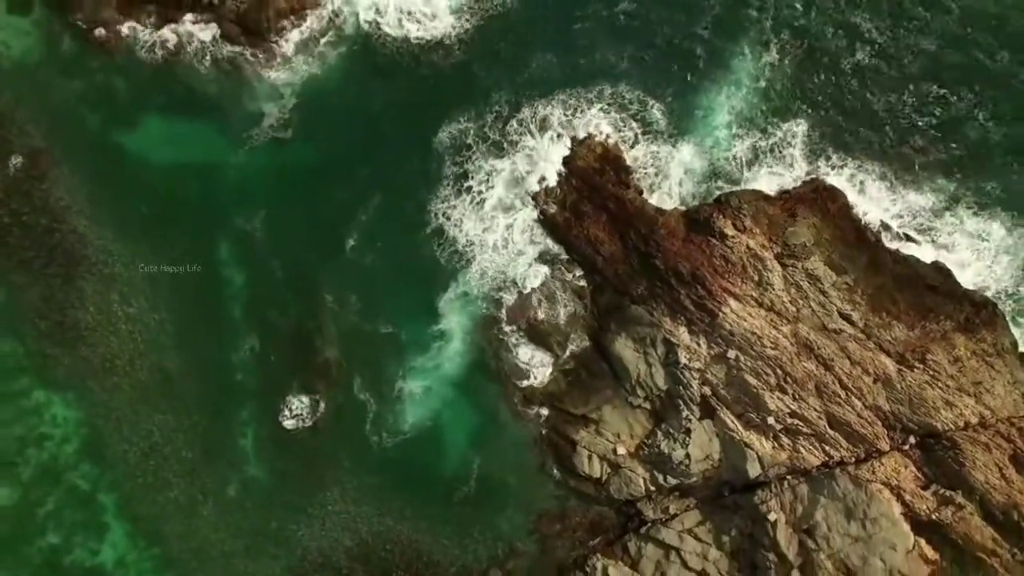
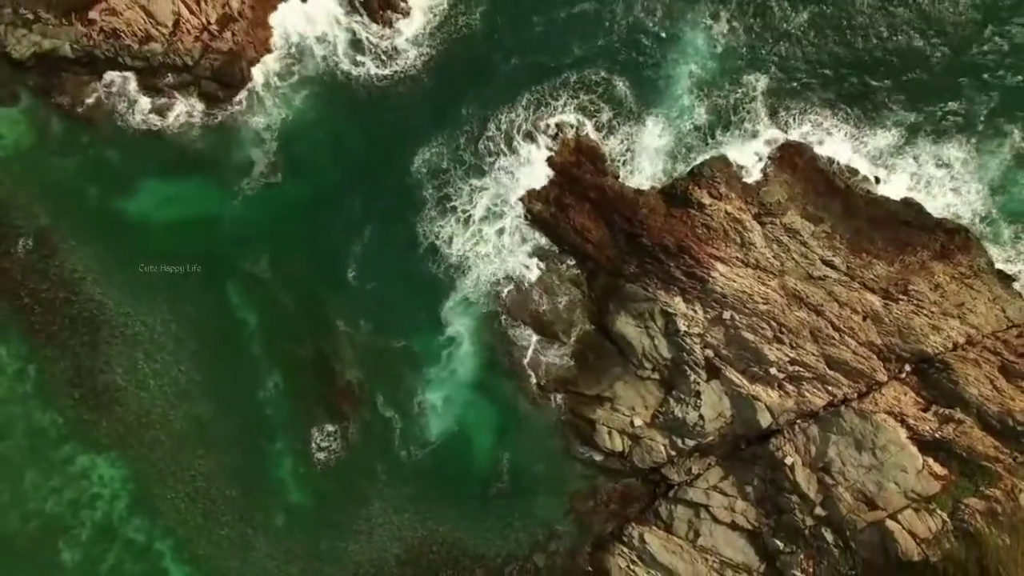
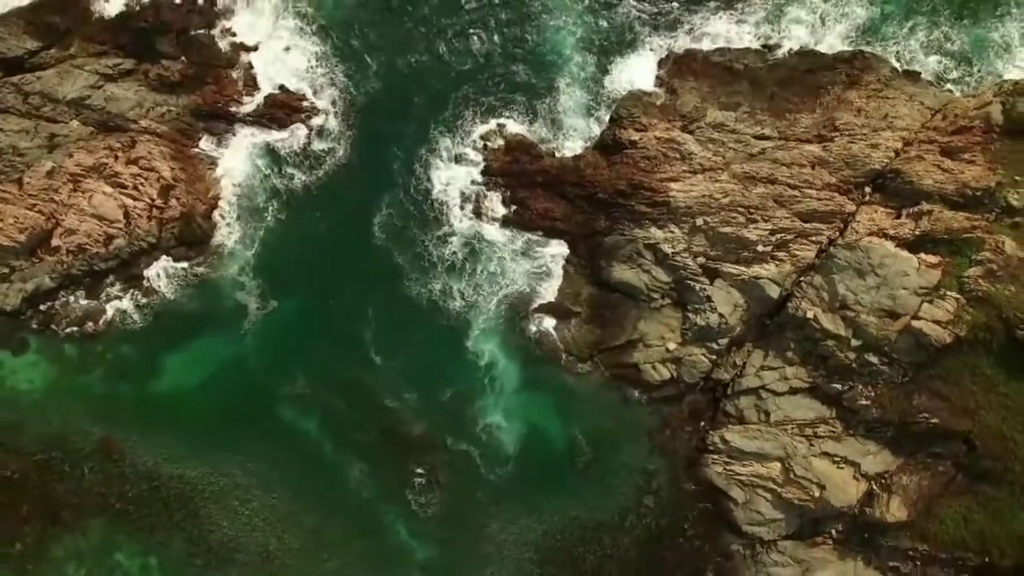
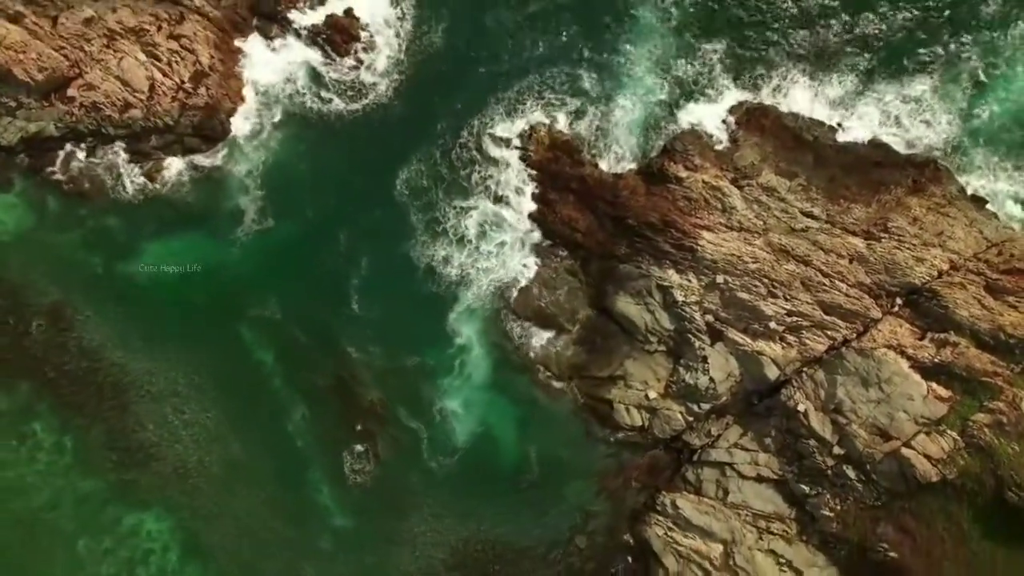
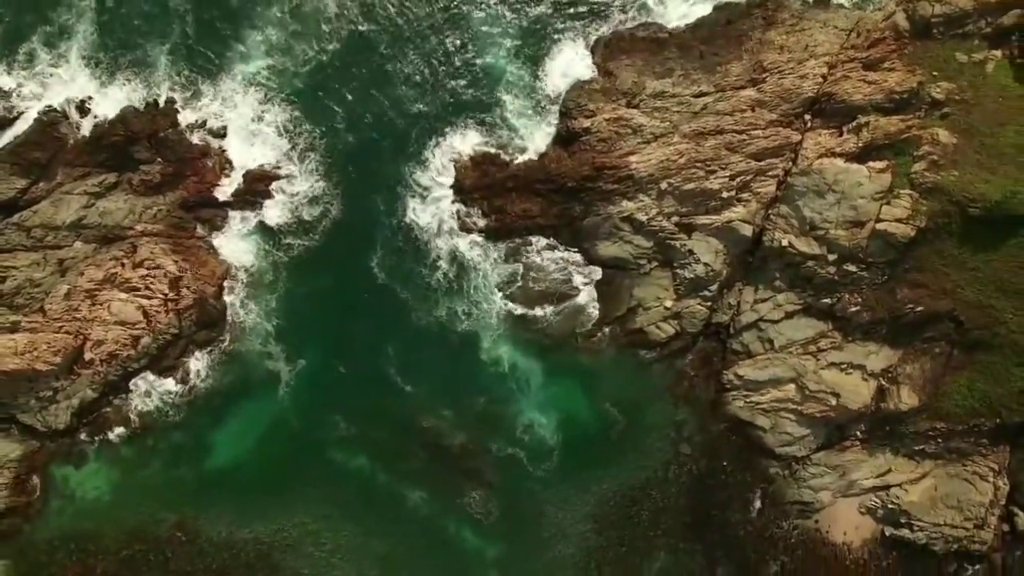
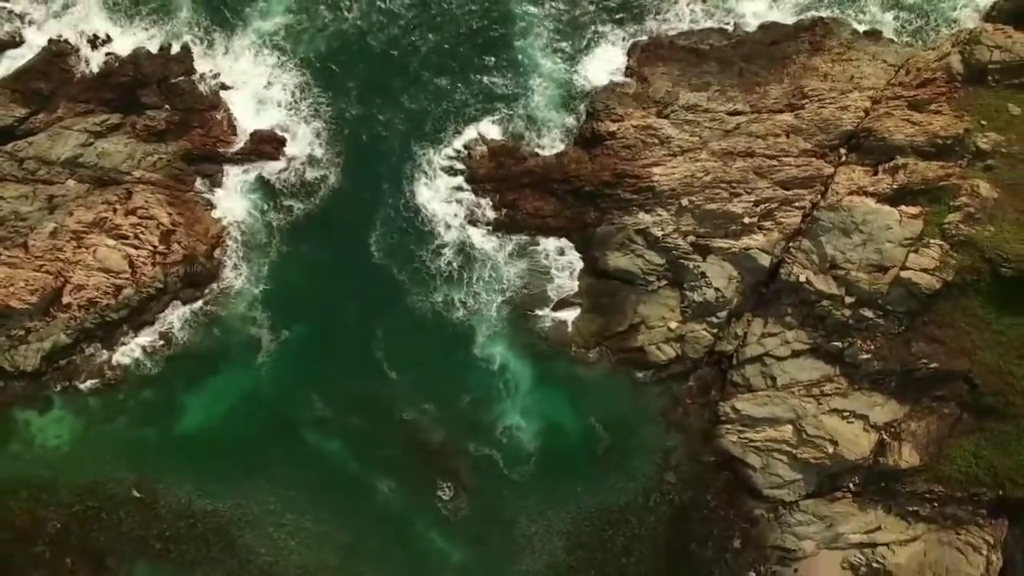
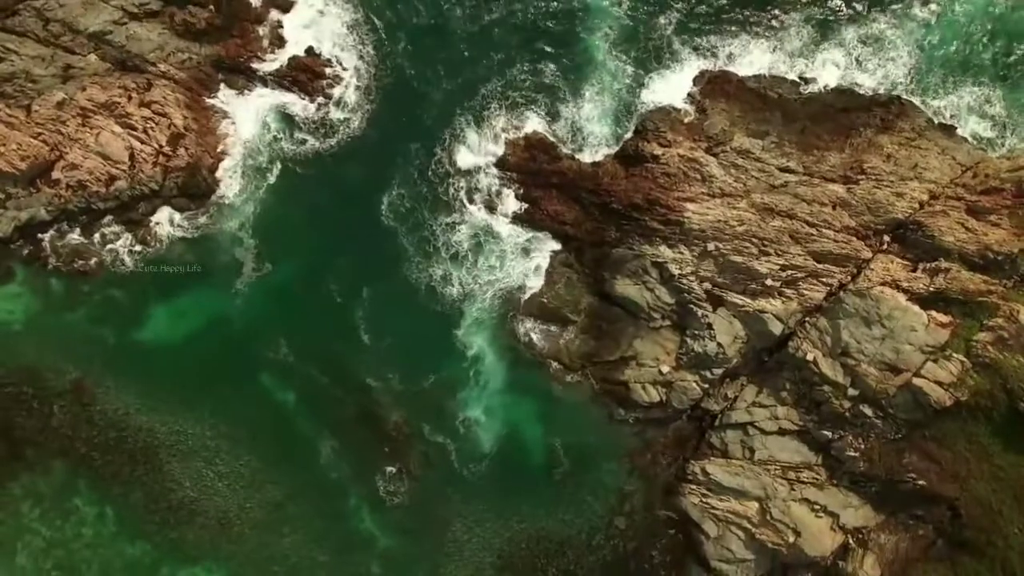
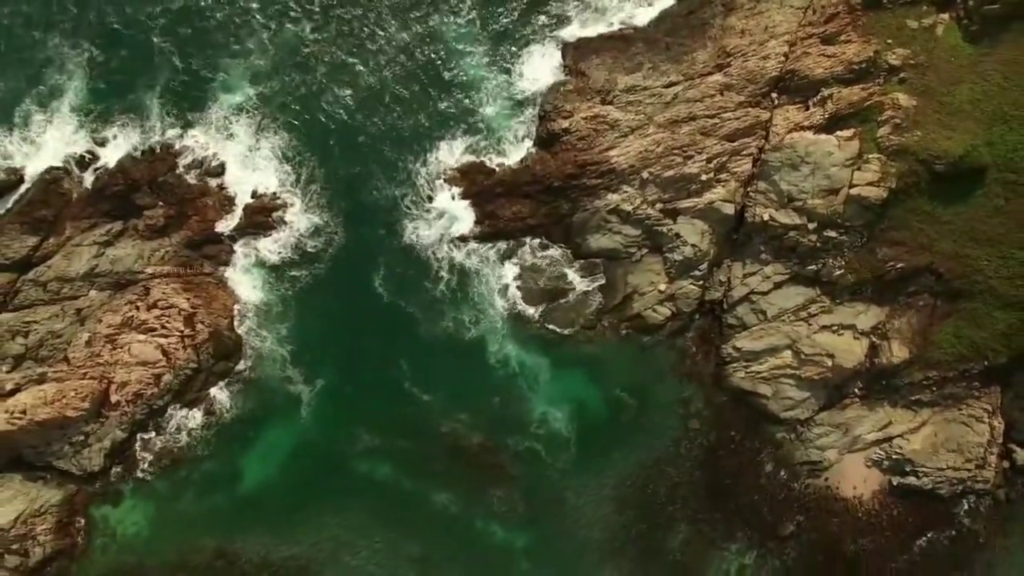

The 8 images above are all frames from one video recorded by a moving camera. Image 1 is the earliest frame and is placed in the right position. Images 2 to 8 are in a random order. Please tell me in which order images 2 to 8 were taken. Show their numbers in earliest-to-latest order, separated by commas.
2, 4, 7, 3, 6, 5, 8
